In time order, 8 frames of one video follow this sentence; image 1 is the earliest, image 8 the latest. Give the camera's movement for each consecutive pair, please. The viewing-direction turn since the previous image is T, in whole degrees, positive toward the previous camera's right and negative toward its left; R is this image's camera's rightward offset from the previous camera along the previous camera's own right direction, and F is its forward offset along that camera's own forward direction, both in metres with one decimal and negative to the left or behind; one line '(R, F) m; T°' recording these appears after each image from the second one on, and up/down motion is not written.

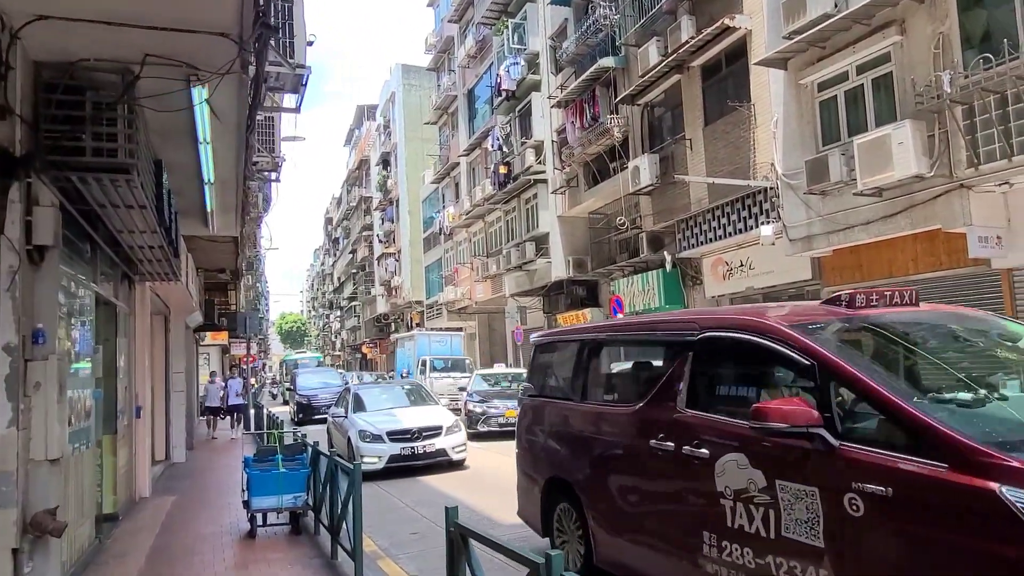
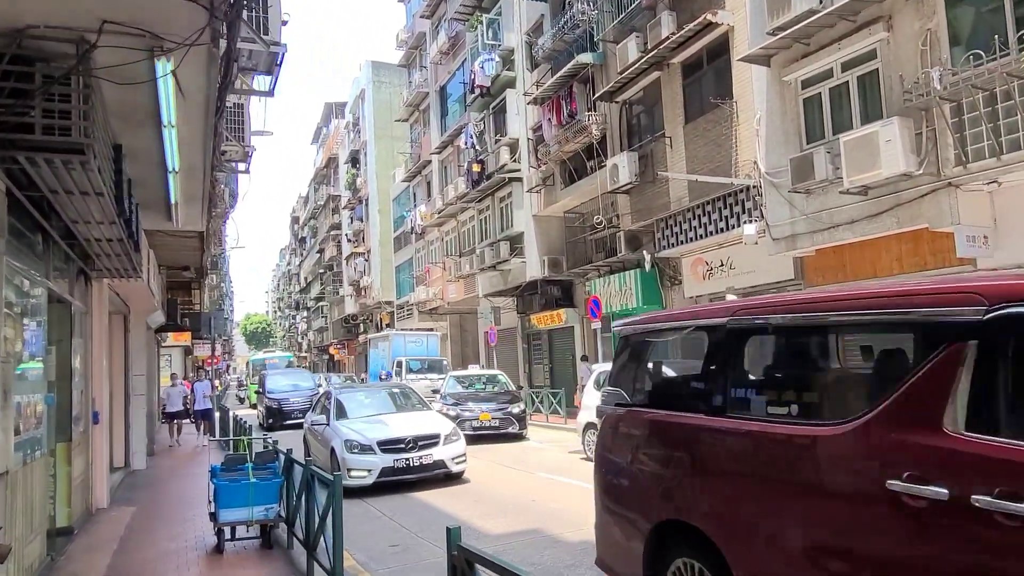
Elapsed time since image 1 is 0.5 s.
(-0.2, +0.4) m; +2°
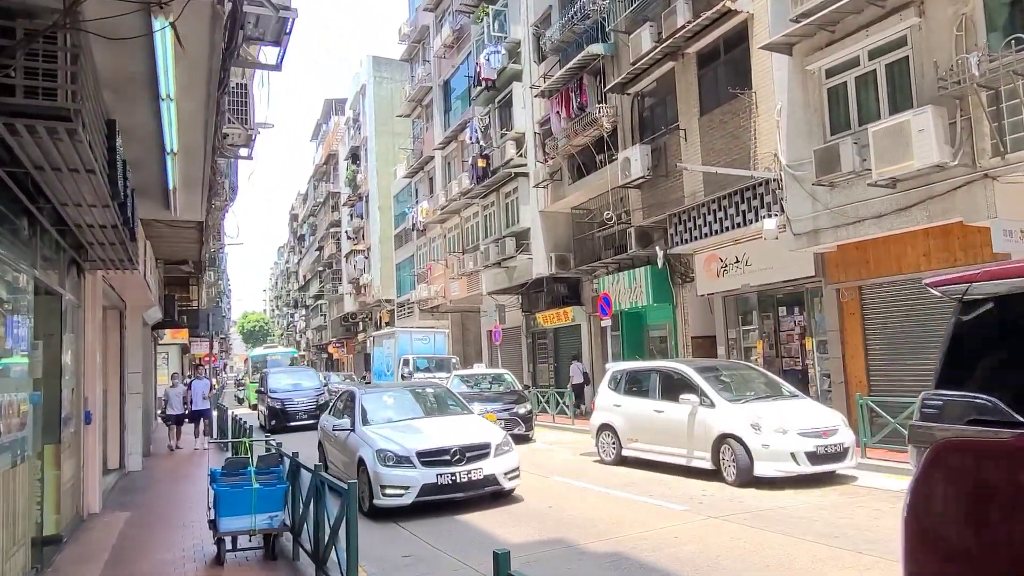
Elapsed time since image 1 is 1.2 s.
(-0.2, +0.5) m; 0°
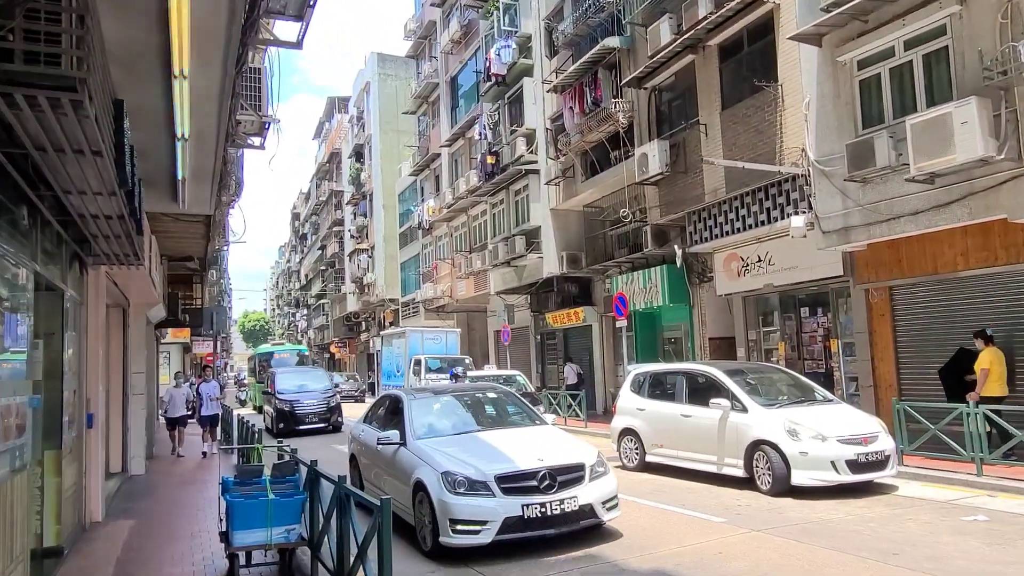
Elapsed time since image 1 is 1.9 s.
(-0.3, +0.4) m; 0°
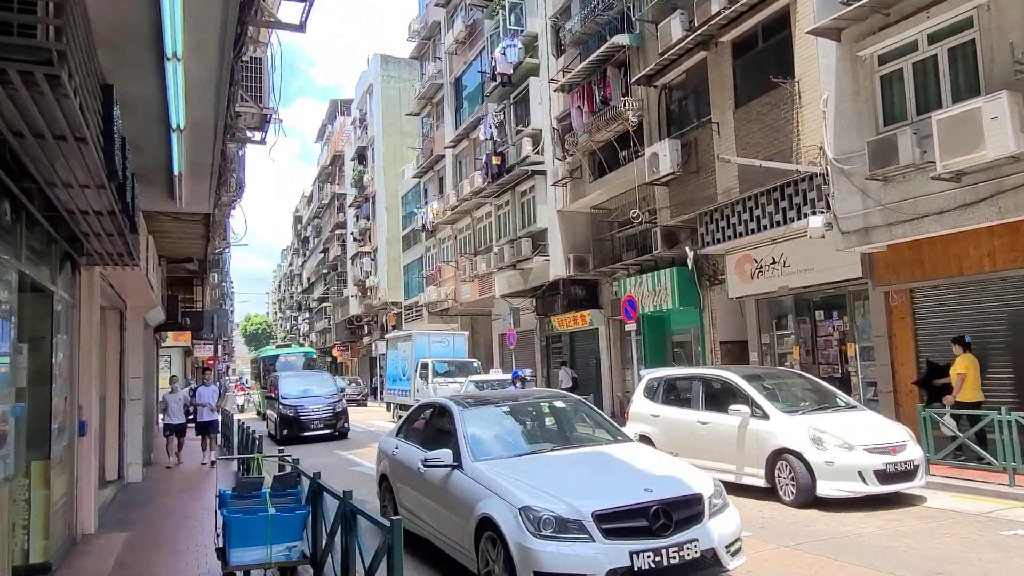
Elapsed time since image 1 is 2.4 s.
(-0.1, +0.4) m; 0°
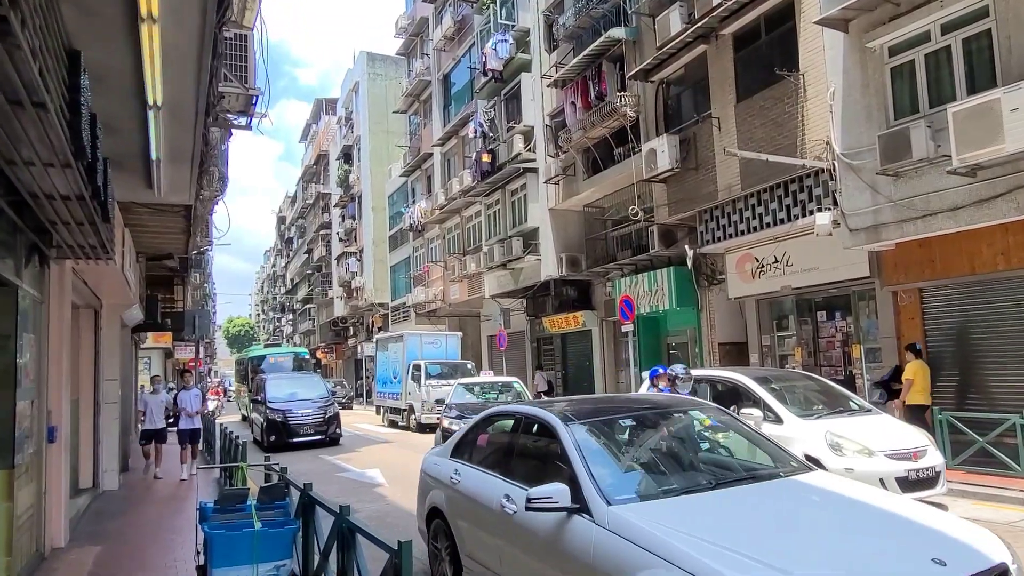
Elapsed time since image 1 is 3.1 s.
(-0.2, +0.5) m; +1°
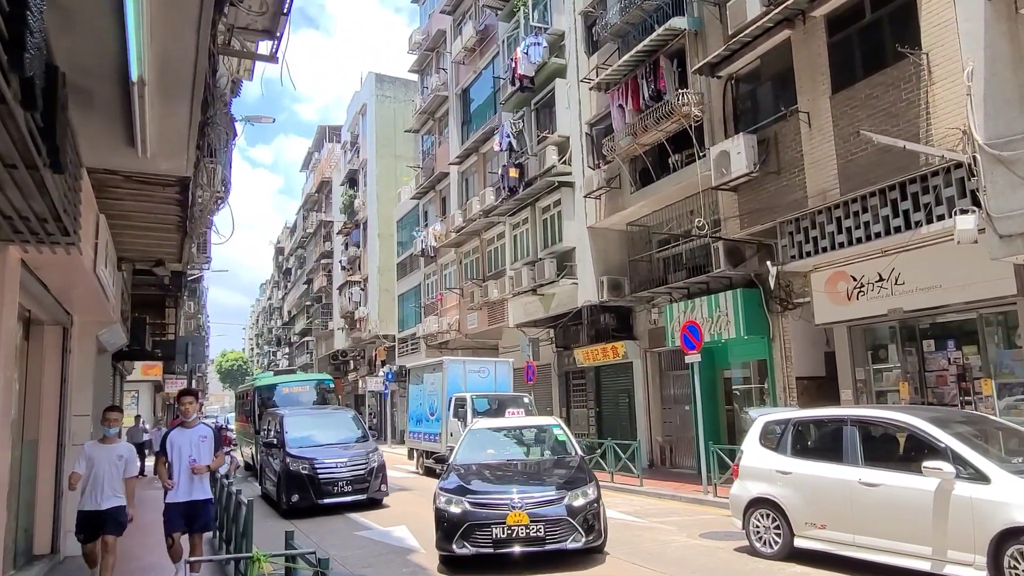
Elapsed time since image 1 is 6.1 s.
(-0.9, +2.1) m; 0°
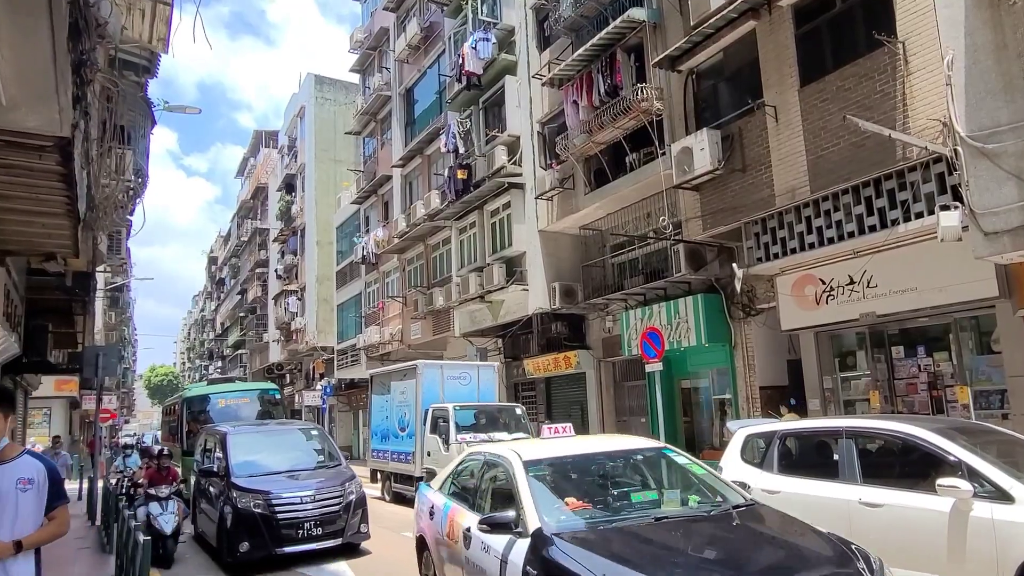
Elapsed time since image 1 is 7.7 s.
(-0.1, +1.0) m; +5°
